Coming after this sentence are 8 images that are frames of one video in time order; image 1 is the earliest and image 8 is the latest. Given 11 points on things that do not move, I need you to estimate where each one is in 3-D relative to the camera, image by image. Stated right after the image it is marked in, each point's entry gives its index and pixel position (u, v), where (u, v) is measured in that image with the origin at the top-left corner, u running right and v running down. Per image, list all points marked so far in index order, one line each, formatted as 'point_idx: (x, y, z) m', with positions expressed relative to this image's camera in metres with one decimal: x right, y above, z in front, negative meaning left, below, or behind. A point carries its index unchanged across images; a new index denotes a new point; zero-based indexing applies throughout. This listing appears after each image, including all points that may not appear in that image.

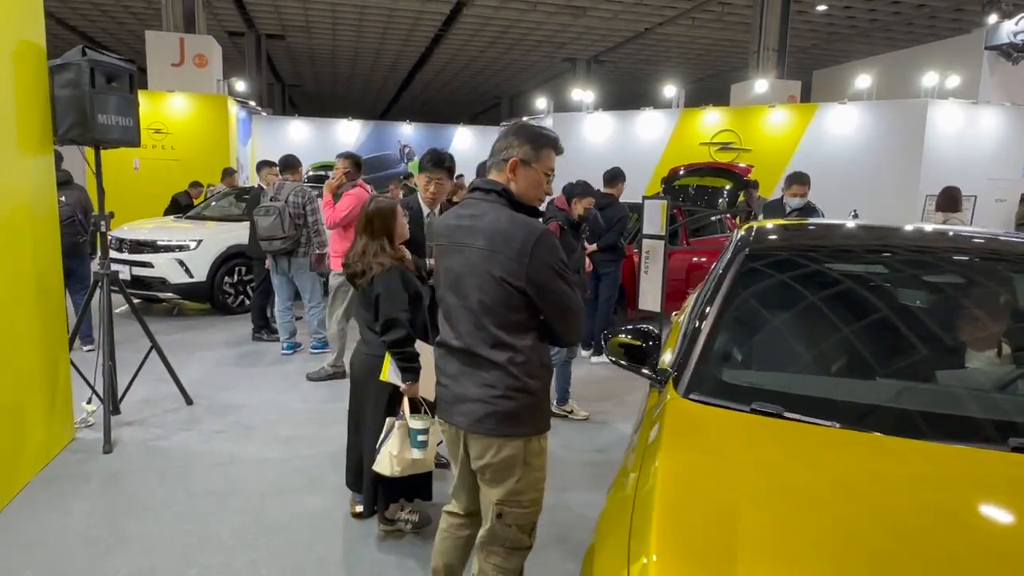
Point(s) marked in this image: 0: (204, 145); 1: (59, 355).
0: (-5.6, +2.6, +12.3) m
1: (-2.4, -0.4, +3.6) m
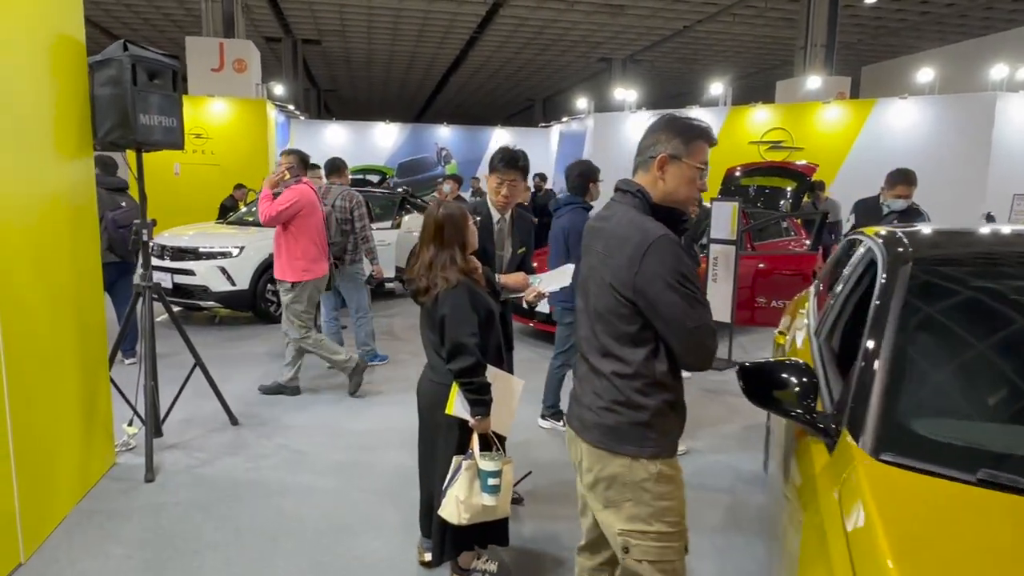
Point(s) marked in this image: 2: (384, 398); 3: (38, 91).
0: (-4.8, +2.5, +12.2) m
1: (-2.0, -0.4, +3.3) m
2: (-0.8, -0.7, +4.5) m
3: (-1.9, +0.8, +2.8) m
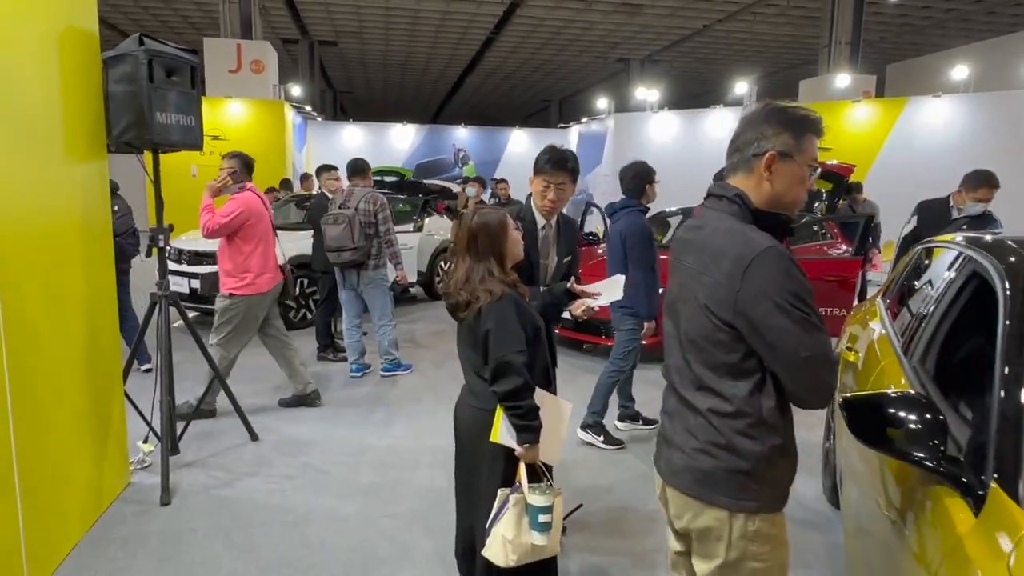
0: (-4.5, +2.4, +12.1) m
1: (-1.8, -0.5, +3.1) m
2: (-0.6, -0.8, +4.3) m
3: (-1.8, +0.8, +2.6) m
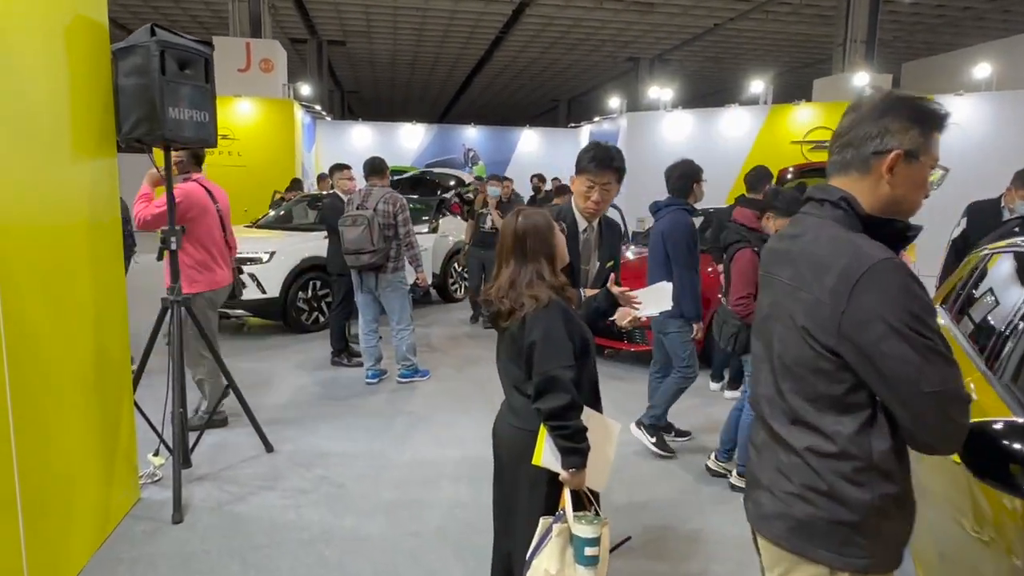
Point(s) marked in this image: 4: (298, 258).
0: (-4.2, +2.4, +11.9) m
1: (-1.7, -0.5, +3.0) m
2: (-0.5, -0.8, +4.1) m
3: (-1.6, +0.7, +2.4) m
4: (-2.0, +0.3, +6.4) m
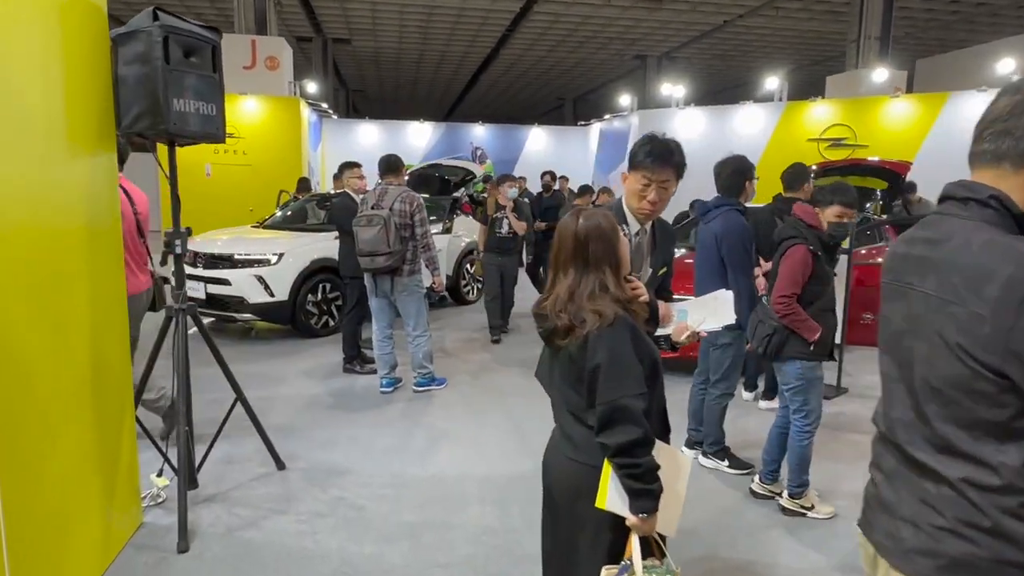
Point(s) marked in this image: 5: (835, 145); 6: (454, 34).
0: (-4.0, +2.4, +11.7) m
1: (-1.6, -0.5, +2.7) m
2: (-0.4, -0.8, +3.9) m
3: (-1.5, +0.7, +2.2) m
4: (-1.8, +0.3, +6.1) m
5: (+5.3, +2.3, +11.1) m
6: (-1.7, +7.4, +19.9) m
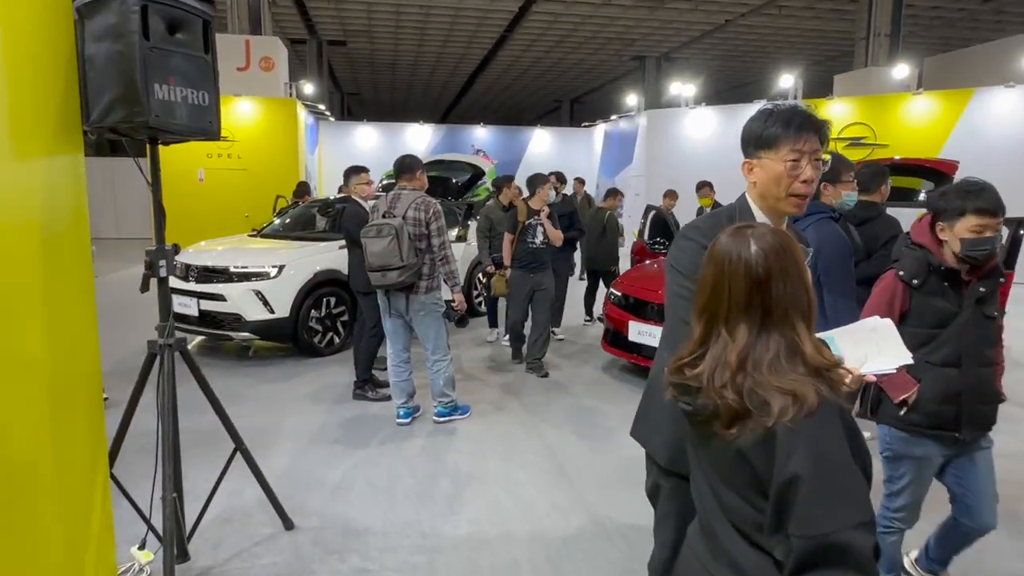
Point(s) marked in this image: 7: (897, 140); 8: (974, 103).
0: (-3.9, +2.2, +11.2) m
1: (-1.3, -0.6, +2.2) m
2: (-0.1, -0.9, +3.4) m
3: (-1.3, +0.6, +1.7) m
4: (-1.7, +0.1, +5.6) m
5: (+5.4, +2.2, +10.6) m
6: (-1.6, +7.3, +19.4) m
7: (+6.5, +2.5, +11.5) m
8: (+7.4, +2.9, +10.9) m
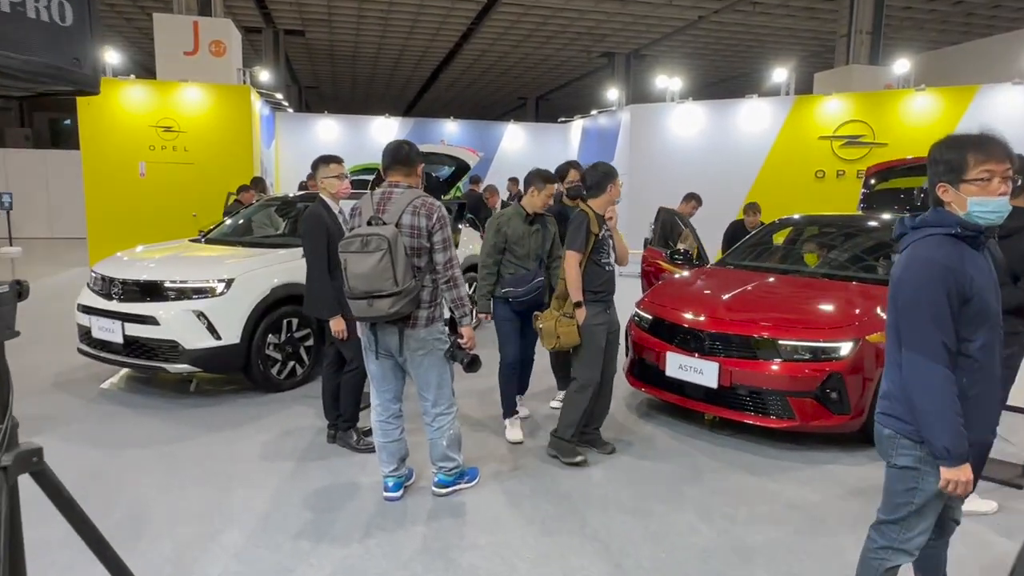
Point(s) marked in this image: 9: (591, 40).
0: (-4.2, +2.1, +10.0) m
1: (-1.1, -0.8, +1.1) m
2: (0.0, -1.1, +2.4) m
3: (-1.0, +0.5, +0.6) m
4: (-1.6, 0.0, +4.5) m
5: (+5.1, +2.1, +9.9) m
6: (-2.4, +7.2, +18.3) m
7: (+6.2, +2.4, +10.9) m
8: (+7.1, +2.8, +10.4) m
9: (+2.6, +7.2, +19.5) m
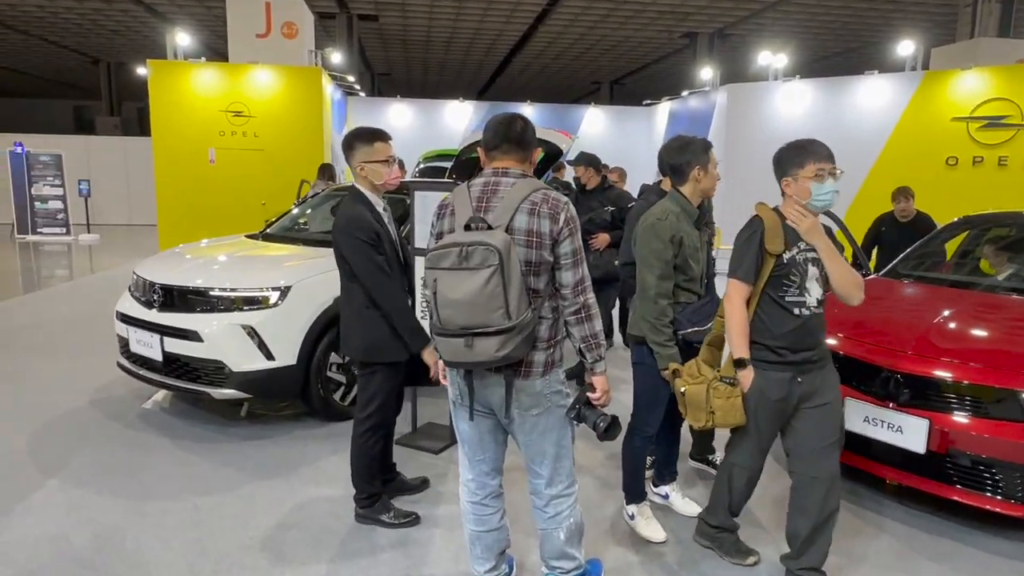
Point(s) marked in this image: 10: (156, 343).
0: (-3.0, +2.2, +9.4) m
1: (-0.8, -0.9, +0.3) m
2: (+0.4, -1.2, +1.5) m
3: (-0.8, +0.3, -0.2) m
4: (-1.0, 0.0, +3.8) m
5: (+6.3, +2.0, +8.4) m
6: (-0.3, +7.3, +17.4) m
7: (+7.4, +2.3, +9.3) m
8: (+8.3, +2.7, +8.7) m
9: (+4.7, +7.4, +18.1) m
10: (-1.9, -0.3, +3.7) m
